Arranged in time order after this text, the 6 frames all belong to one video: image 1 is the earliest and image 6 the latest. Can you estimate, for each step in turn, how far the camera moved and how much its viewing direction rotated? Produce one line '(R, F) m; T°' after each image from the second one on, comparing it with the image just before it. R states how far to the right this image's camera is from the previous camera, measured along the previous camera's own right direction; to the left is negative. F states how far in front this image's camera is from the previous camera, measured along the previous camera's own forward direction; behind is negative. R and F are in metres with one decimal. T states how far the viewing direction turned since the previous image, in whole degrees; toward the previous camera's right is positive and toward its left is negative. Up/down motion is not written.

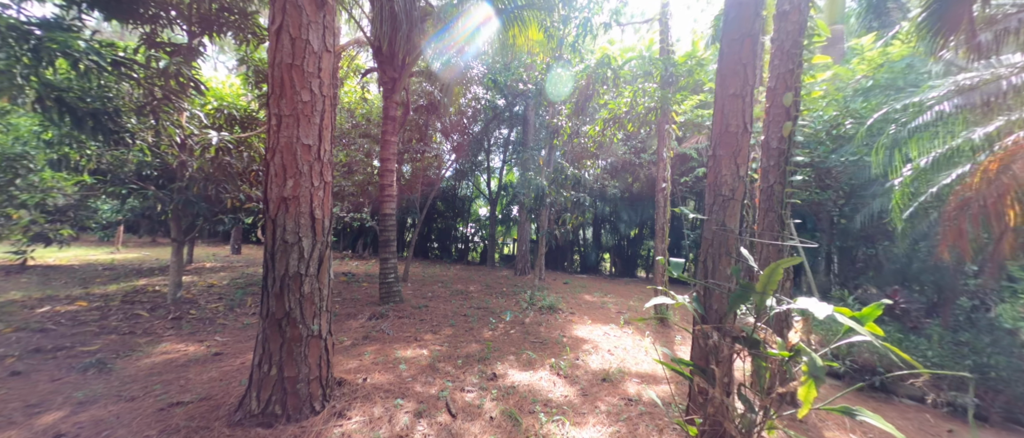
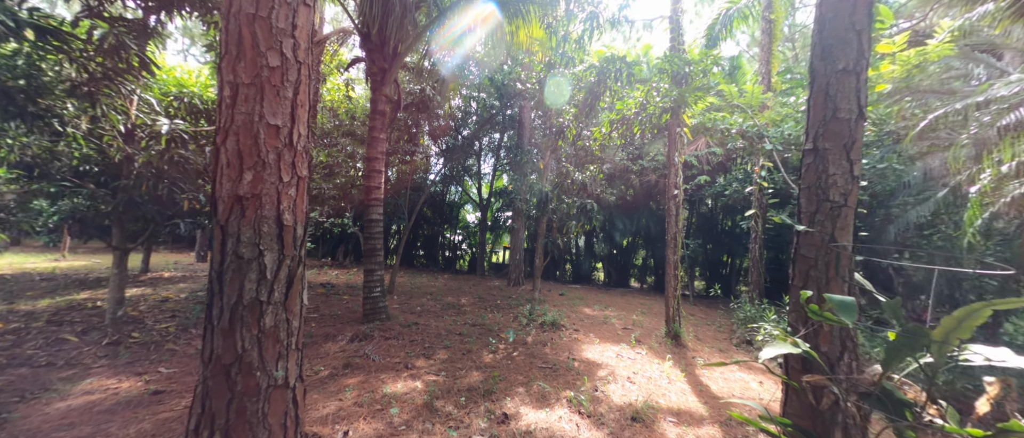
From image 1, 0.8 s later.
(-0.3, +0.5) m; +3°
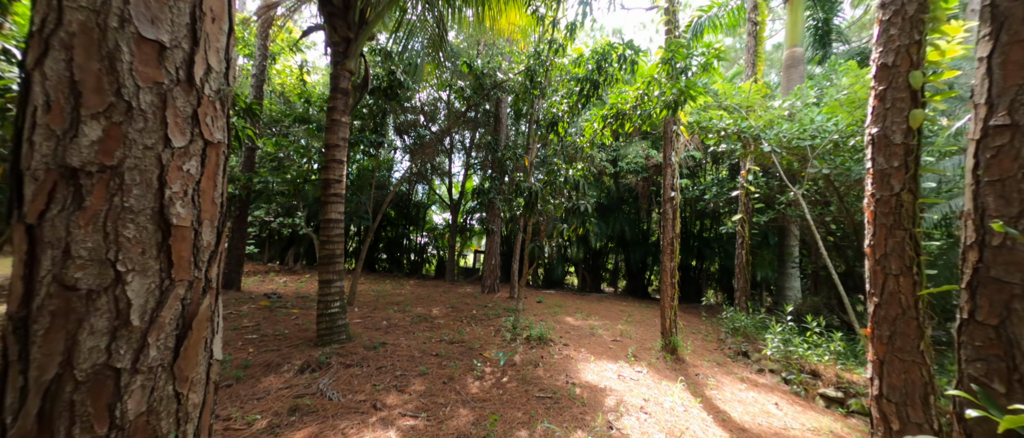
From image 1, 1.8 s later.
(-0.3, +0.7) m; +6°
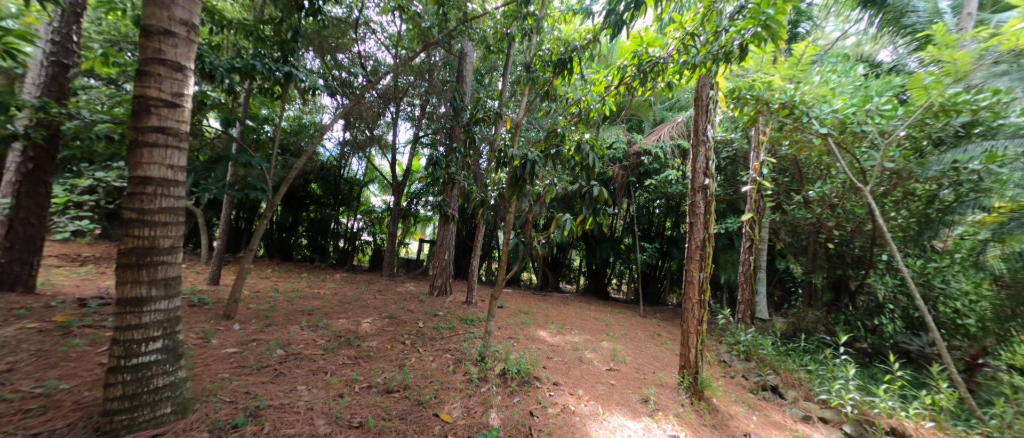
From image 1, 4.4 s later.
(-0.3, +1.7) m; +9°
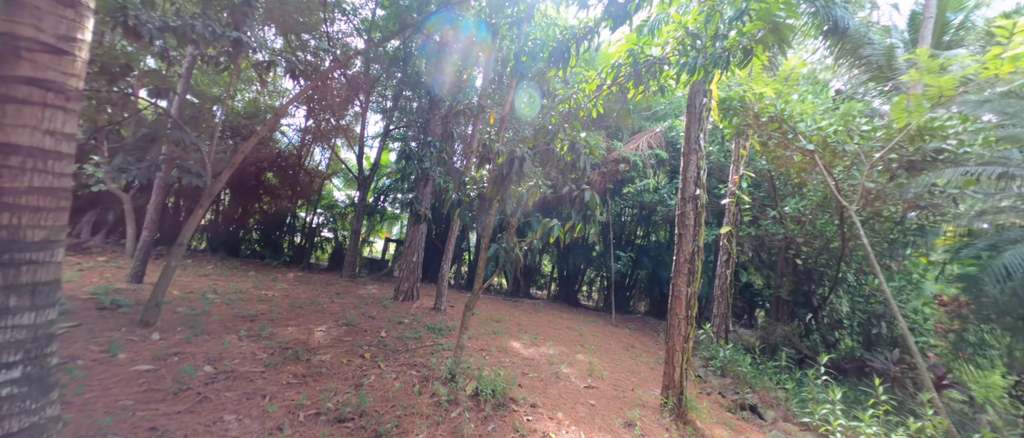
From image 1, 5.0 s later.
(-0.1, +0.4) m; +5°
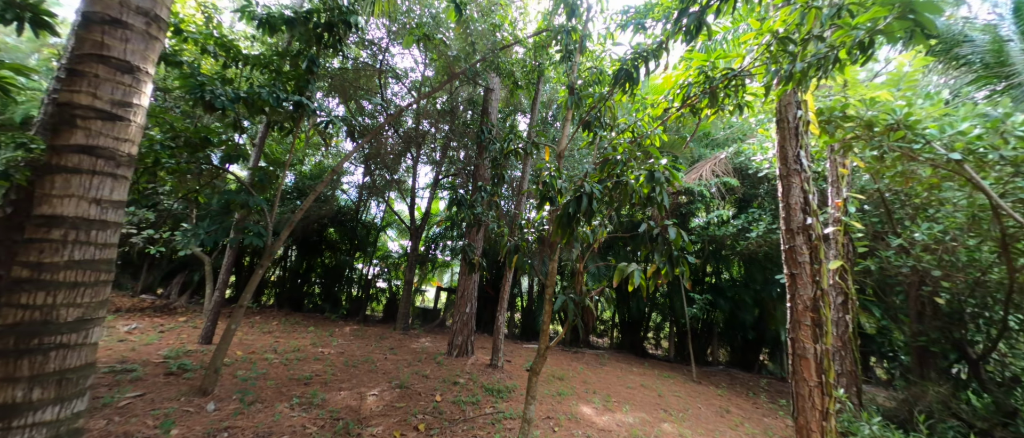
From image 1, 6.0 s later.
(-0.2, +0.4) m; -8°
